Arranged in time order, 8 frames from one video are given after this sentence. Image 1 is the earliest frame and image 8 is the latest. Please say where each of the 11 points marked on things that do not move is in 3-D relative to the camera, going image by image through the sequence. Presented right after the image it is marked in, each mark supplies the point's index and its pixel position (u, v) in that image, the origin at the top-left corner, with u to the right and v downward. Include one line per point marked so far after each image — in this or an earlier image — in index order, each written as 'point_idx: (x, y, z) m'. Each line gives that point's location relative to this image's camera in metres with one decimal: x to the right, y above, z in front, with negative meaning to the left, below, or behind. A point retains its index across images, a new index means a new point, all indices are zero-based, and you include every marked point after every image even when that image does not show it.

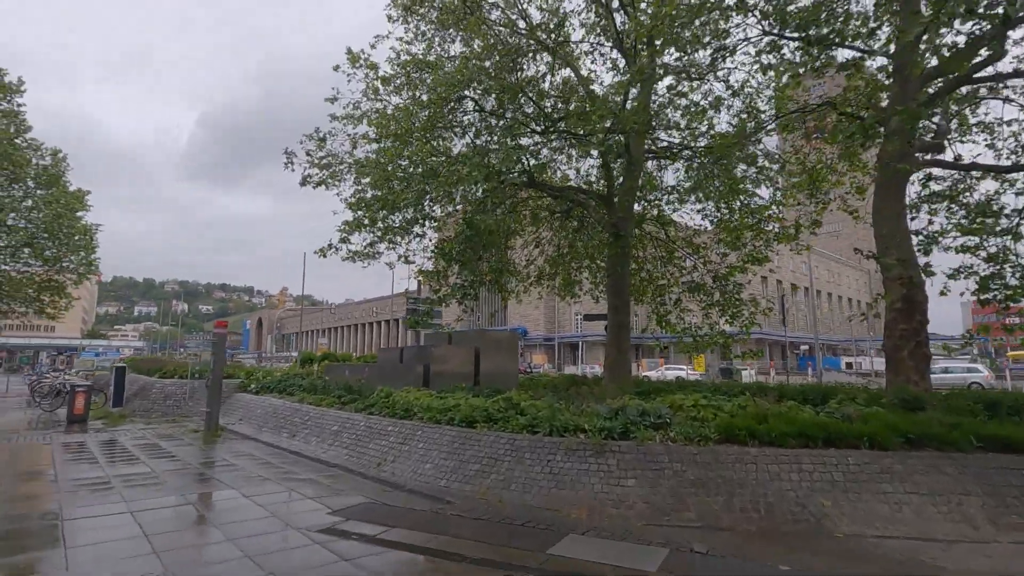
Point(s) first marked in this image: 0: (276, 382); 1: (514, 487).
0: (-6.7, -2.7, +15.3) m
1: (0.0, -2.3, +6.2) m
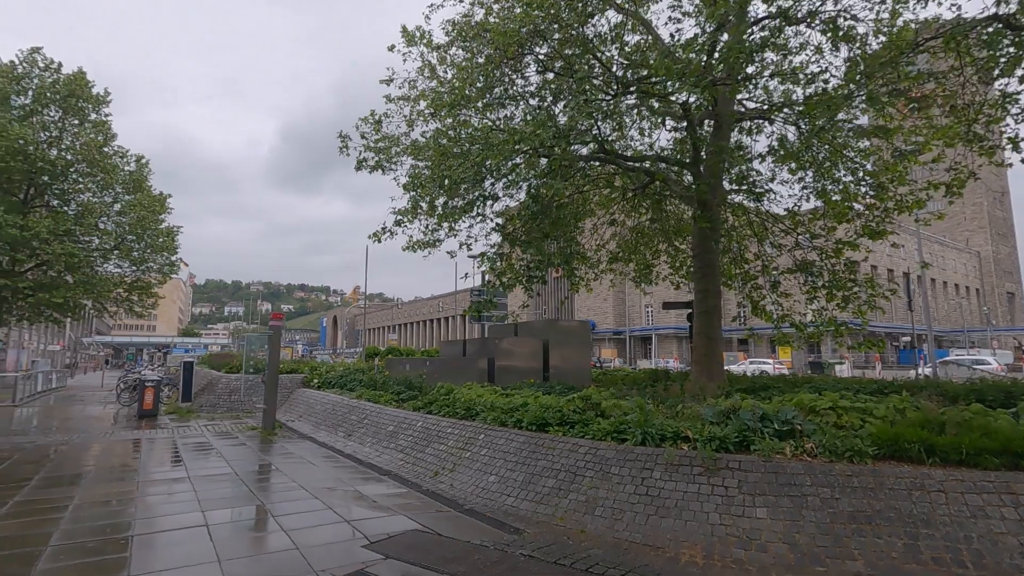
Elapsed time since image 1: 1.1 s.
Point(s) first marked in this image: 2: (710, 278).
0: (-4.8, -2.4, +14.7) m
1: (+0.8, -2.1, +4.9) m
2: (+4.3, +0.2, +11.6) m
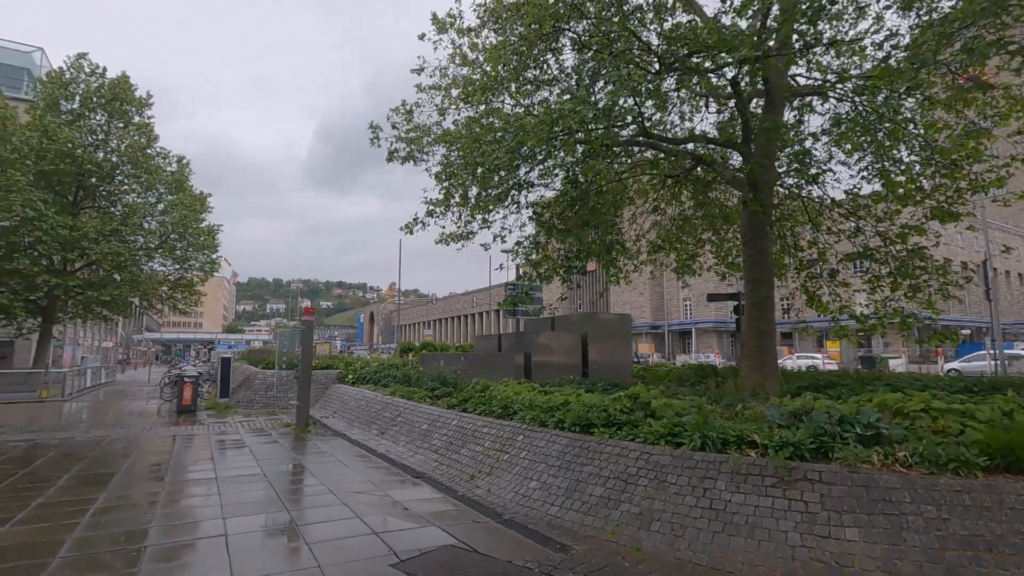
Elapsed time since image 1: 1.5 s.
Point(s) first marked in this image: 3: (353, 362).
0: (-3.8, -2.3, +14.5) m
1: (+1.2, -2.0, +4.4) m
2: (+5.1, +0.4, +10.8) m
3: (-5.1, -2.4, +17.2) m
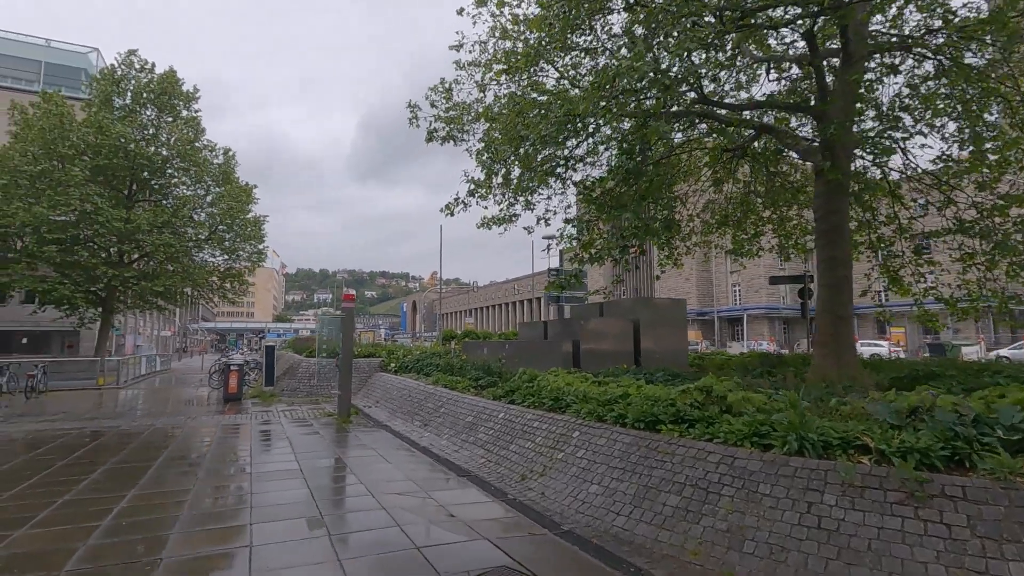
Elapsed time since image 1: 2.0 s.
0: (-2.6, -1.9, +14.1) m
1: (+1.6, -1.8, +3.6) m
2: (+5.9, +0.8, +9.7) m
3: (-3.7, -2.0, +16.9) m
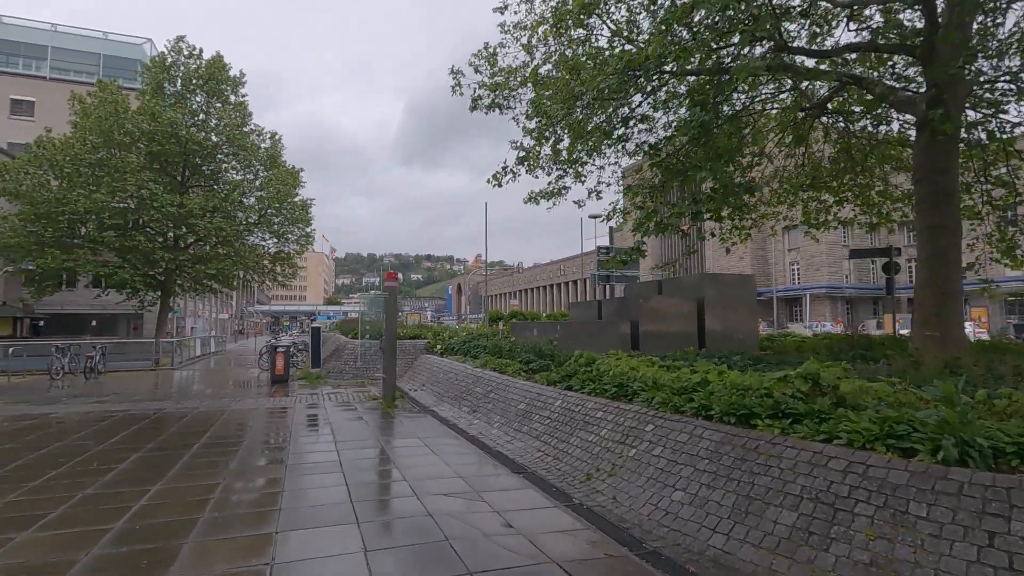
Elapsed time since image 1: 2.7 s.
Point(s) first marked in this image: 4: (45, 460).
0: (-1.3, -1.4, +13.5) m
1: (+2.0, -1.6, +2.8) m
2: (+6.8, +1.2, +8.4) m
3: (-2.2, -1.3, +16.4) m
4: (-5.8, -2.1, +6.7) m
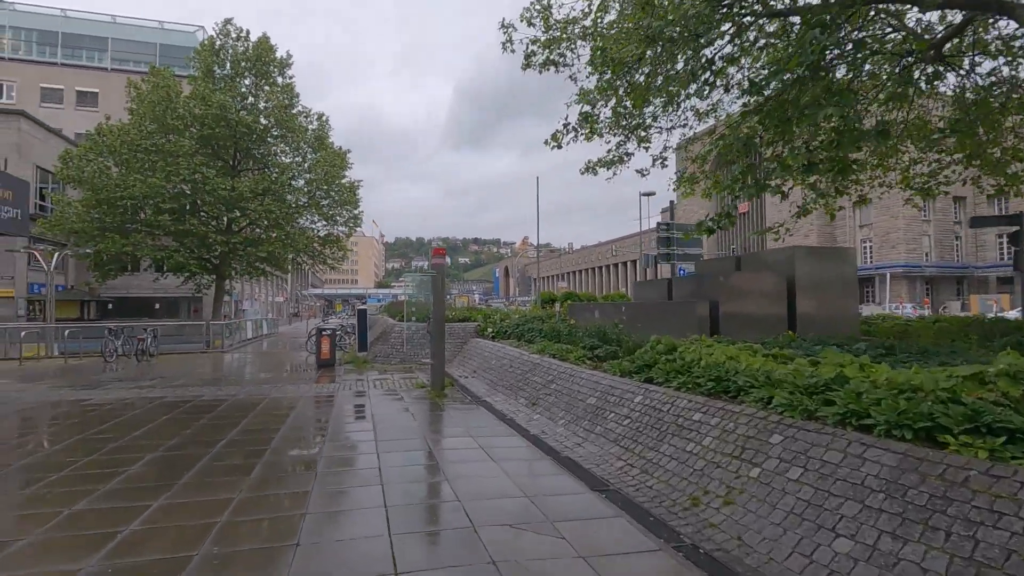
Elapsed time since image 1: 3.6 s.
0: (+0.1, -0.9, +12.5) m
1: (+2.4, -1.4, +1.5) m
2: (+7.6, +1.6, +6.6) m
3: (-0.6, -0.8, +15.5) m
4: (-5.1, -1.8, +6.1) m
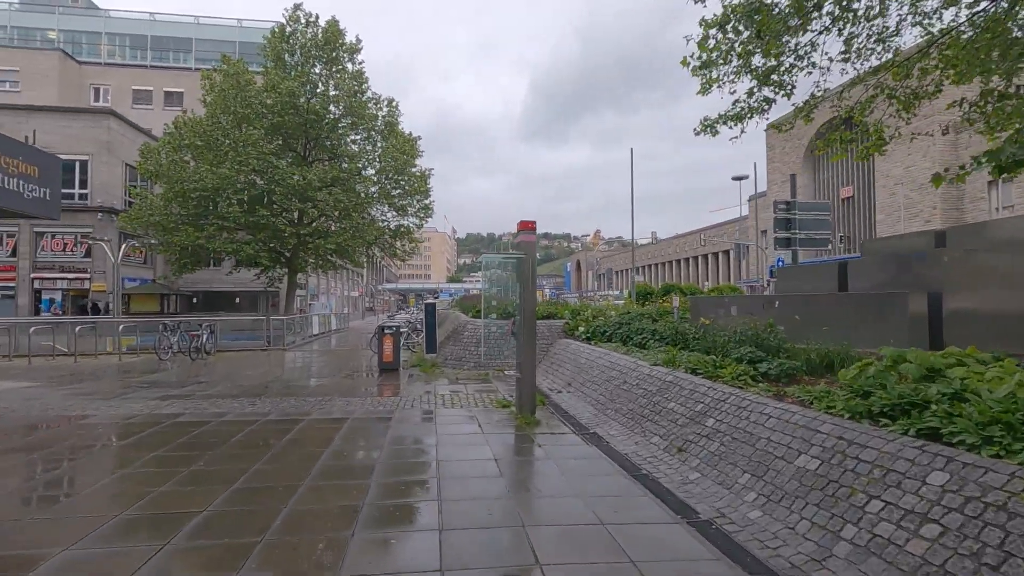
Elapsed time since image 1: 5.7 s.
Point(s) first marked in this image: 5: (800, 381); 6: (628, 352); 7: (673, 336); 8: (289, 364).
0: (+1.9, -0.7, +10.0) m
1: (+2.8, -1.3, -1.2) m
2: (+8.7, +1.7, +3.1) m
3: (+1.7, -0.5, +13.0) m
4: (-4.0, -1.7, +4.3) m
5: (+2.9, -0.9, +5.4) m
6: (+1.8, -1.0, +8.2) m
7: (+2.4, -0.7, +8.1) m
8: (-6.1, -2.1, +14.6) m
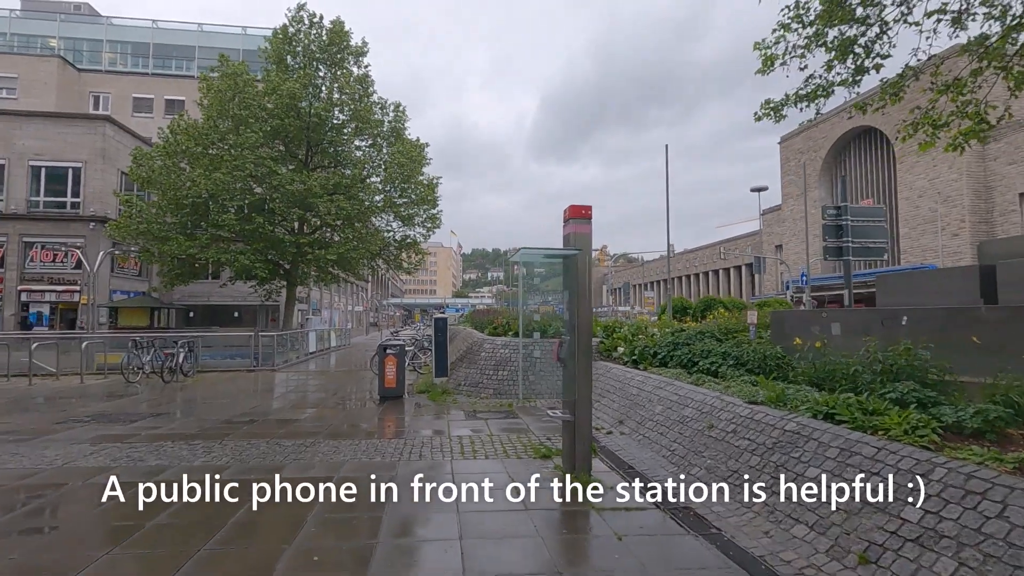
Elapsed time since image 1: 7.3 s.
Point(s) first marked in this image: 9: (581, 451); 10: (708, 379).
0: (+2.4, -0.9, +8.1) m
1: (+3.2, -1.1, -3.1) m
2: (+9.1, +1.7, +1.3) m
3: (+2.2, -0.8, +11.1) m
4: (-3.6, -1.7, +2.5) m
5: (+3.3, -1.0, +3.5) m
6: (+2.2, -1.1, +6.3) m
7: (+2.8, -0.8, +6.2) m
8: (-5.6, -2.4, +12.8) m
9: (+0.6, -1.4, +5.0) m
10: (+2.3, -1.1, +6.5) m
